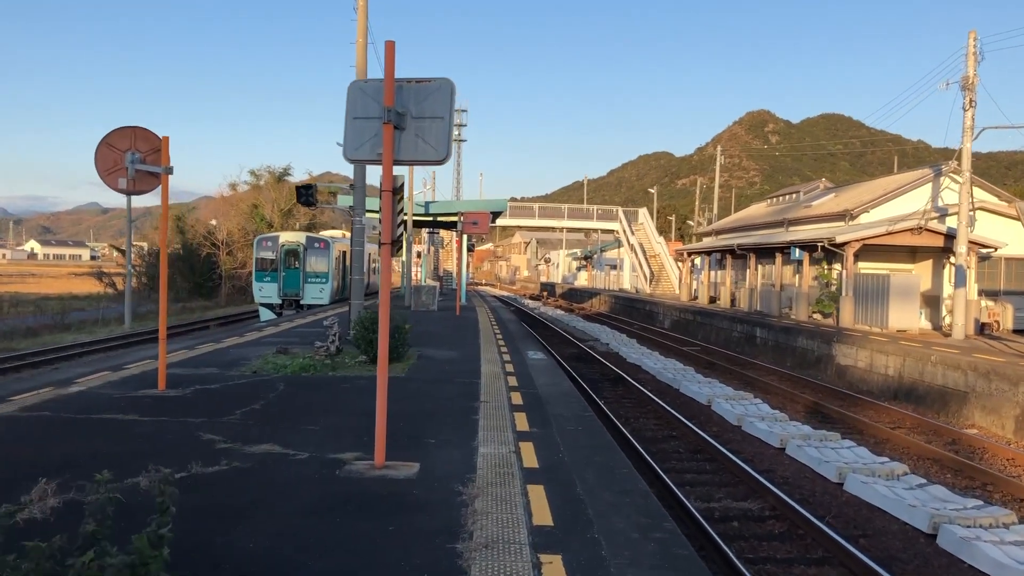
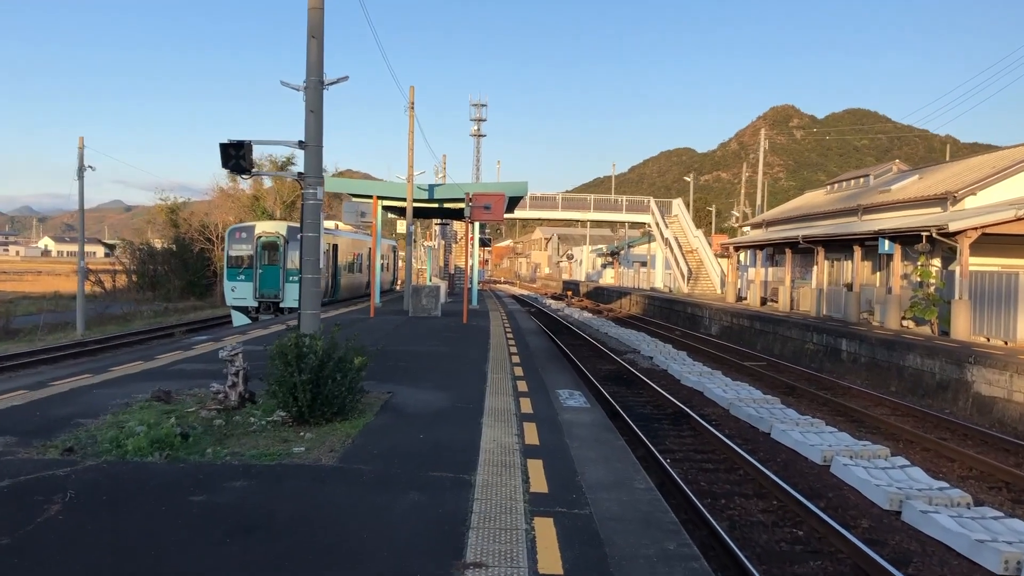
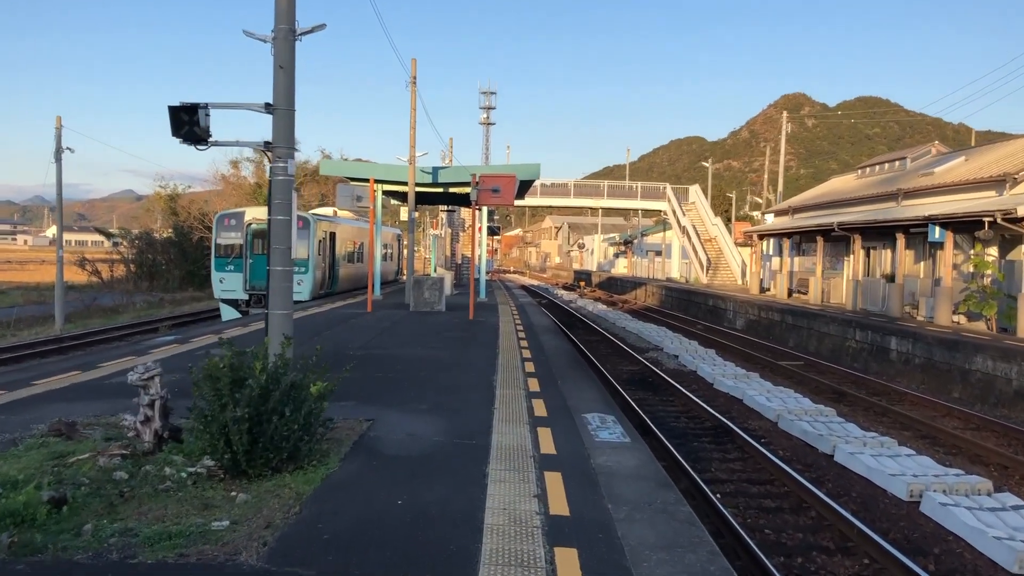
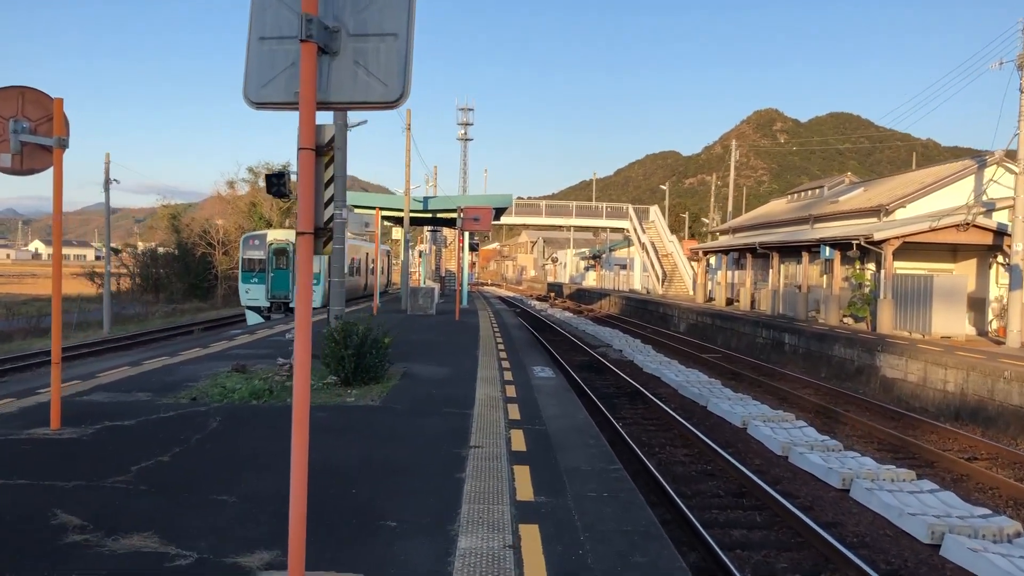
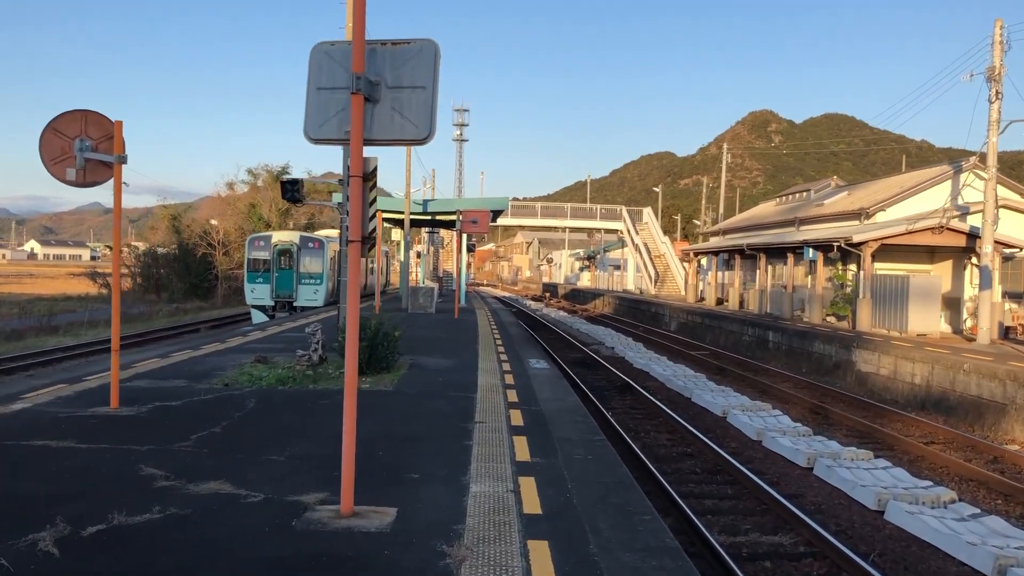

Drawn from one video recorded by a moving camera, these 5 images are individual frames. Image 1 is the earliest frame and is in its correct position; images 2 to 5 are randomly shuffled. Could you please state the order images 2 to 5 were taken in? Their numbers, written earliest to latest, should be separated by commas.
5, 4, 2, 3
